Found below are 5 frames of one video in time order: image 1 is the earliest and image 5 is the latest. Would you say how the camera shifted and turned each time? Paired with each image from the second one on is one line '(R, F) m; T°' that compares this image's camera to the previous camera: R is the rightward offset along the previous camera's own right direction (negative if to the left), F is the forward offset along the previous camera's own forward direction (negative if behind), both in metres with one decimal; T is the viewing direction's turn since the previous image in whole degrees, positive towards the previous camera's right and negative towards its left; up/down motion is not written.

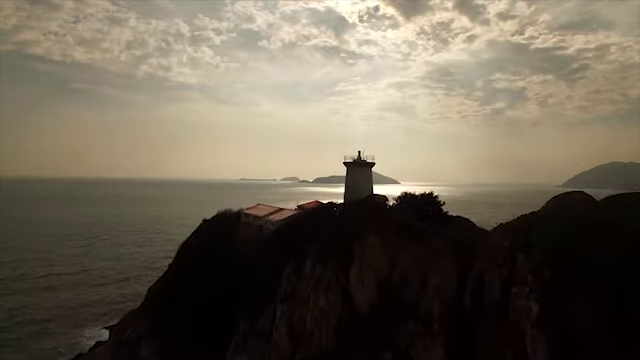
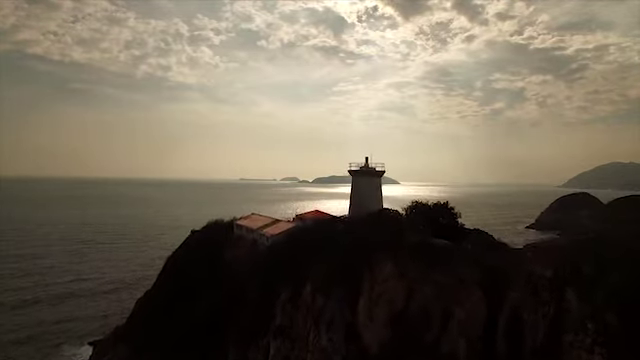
(-0.5, +0.9) m; 0°
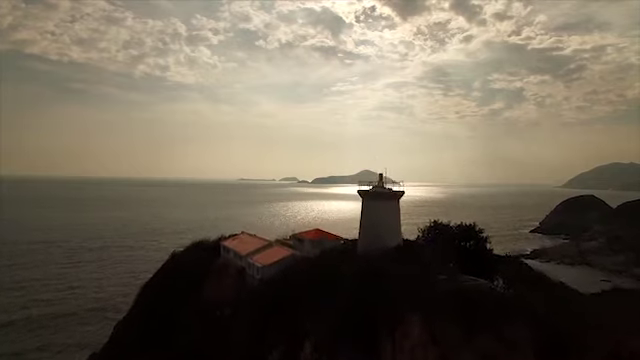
(-1.0, +1.6) m; 0°
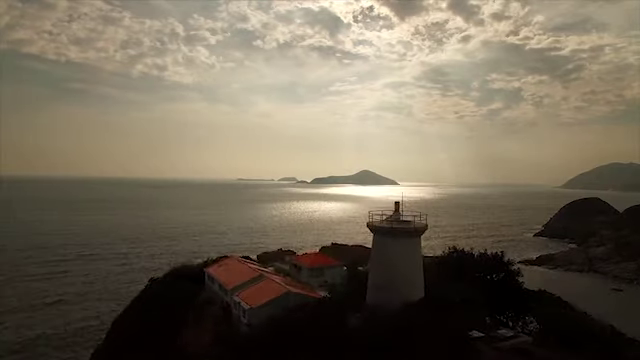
(-0.1, +2.2) m; 0°
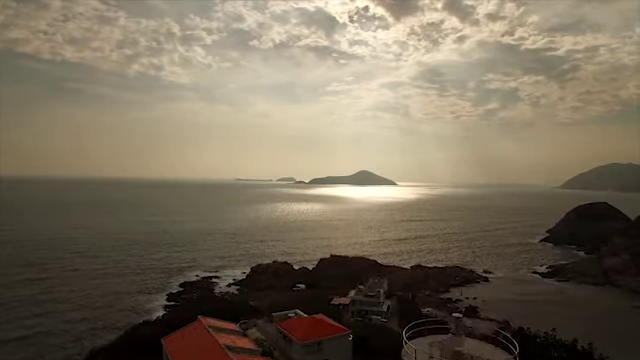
(-0.3, +3.6) m; 0°
